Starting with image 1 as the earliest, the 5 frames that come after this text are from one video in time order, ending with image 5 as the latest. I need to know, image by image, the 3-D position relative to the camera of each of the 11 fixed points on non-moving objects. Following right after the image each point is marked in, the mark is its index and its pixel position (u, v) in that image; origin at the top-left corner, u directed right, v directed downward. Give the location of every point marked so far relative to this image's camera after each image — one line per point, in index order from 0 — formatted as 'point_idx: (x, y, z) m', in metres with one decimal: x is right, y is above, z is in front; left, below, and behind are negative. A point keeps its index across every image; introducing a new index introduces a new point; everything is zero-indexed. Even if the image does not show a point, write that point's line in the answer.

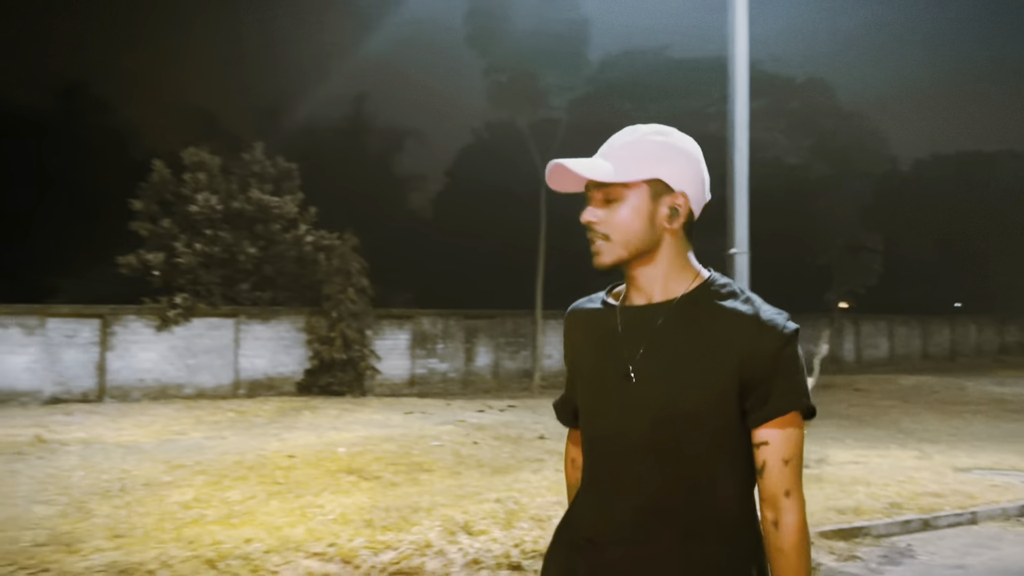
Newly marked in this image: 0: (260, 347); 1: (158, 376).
0: (-5.3, -1.2, +18.7) m
1: (-6.7, -1.7, +17.0) m
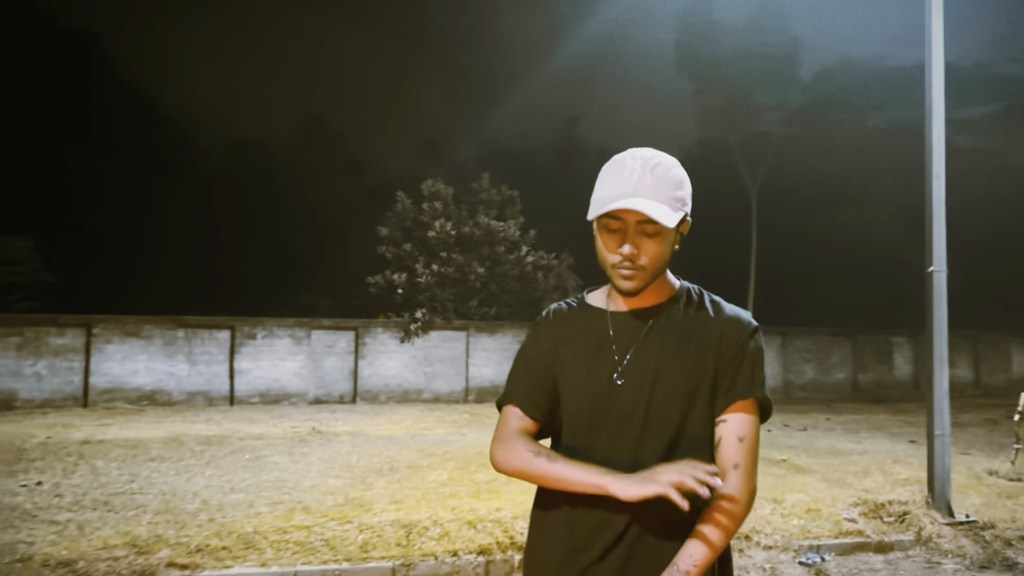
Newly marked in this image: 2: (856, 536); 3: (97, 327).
0: (-0.6, -1.6, +20.6) m
1: (-2.4, -2.0, +19.3) m
2: (+3.0, -2.1, +7.7) m
3: (-7.9, -0.7, +17.0) m
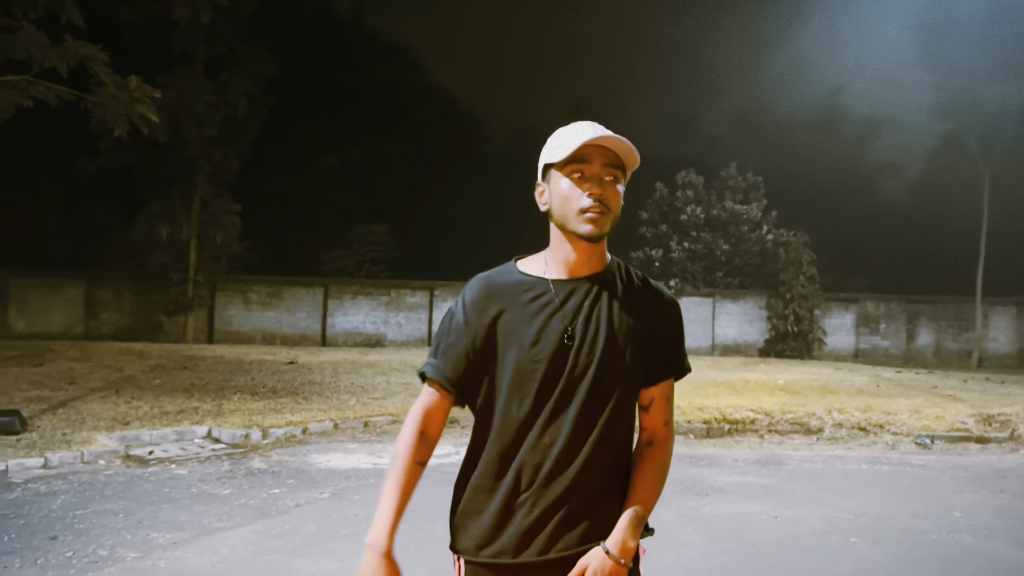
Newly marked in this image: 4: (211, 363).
0: (+6.1, -0.9, +24.8) m
1: (+3.9, -1.3, +24.1) m
2: (+5.8, -1.8, +11.5) m
3: (-1.9, 0.0, +23.5) m
4: (-5.4, -1.3, +16.2) m
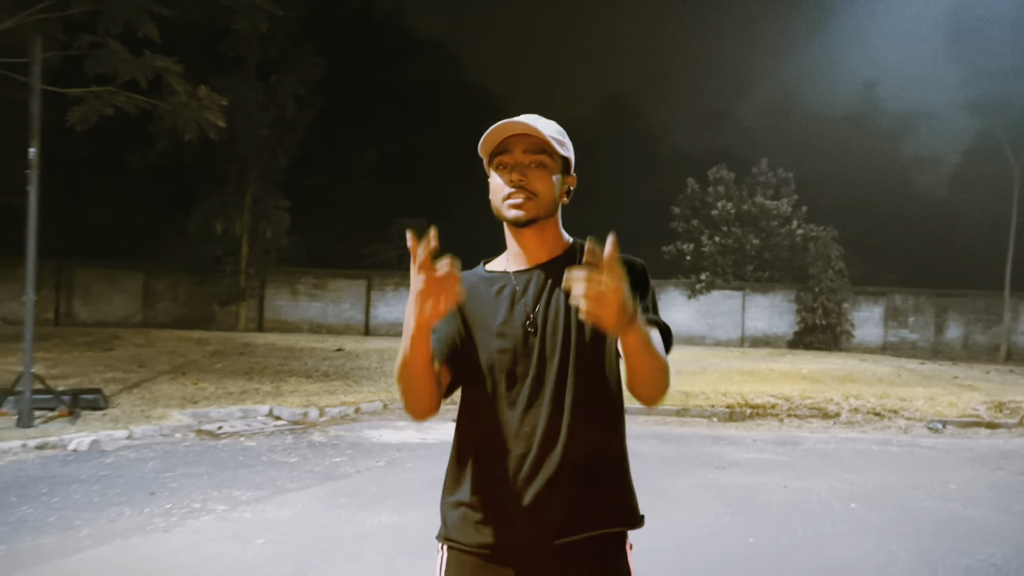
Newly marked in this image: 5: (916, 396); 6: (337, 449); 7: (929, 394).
0: (+7.1, -0.7, +25.5) m
1: (+4.9, -1.1, +24.8) m
2: (+6.3, -1.8, +12.1) m
3: (-1.0, +0.2, +24.4) m
4: (-4.7, -1.2, +17.3) m
5: (+6.0, -1.6, +13.1) m
6: (-1.9, -1.7, +9.5) m
7: (+6.2, -1.6, +13.3) m
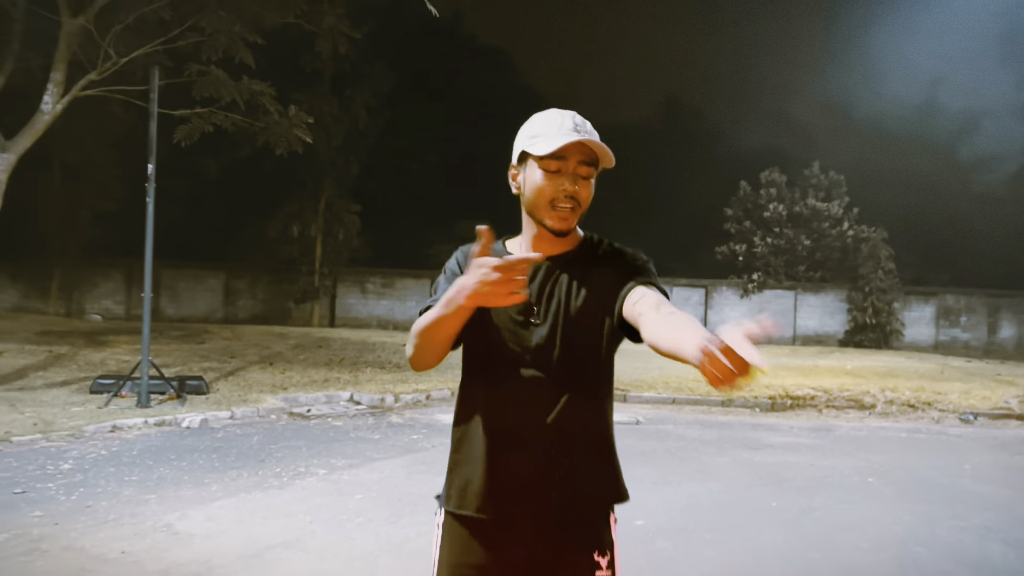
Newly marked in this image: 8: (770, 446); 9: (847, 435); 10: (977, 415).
0: (+8.7, -0.7, +26.1) m
1: (+6.6, -1.1, +25.6) m
2: (+7.1, -1.8, +12.9) m
3: (+0.6, +0.2, +25.6) m
4: (-3.6, -1.2, +18.7) m
5: (+6.9, -1.6, +13.9) m
6: (-1.2, -1.7, +10.8) m
7: (+7.1, -1.6, +14.0) m
8: (+2.9, -1.8, +10.0) m
9: (+4.2, -1.8, +11.1) m
10: (+6.6, -1.8, +12.7) m
